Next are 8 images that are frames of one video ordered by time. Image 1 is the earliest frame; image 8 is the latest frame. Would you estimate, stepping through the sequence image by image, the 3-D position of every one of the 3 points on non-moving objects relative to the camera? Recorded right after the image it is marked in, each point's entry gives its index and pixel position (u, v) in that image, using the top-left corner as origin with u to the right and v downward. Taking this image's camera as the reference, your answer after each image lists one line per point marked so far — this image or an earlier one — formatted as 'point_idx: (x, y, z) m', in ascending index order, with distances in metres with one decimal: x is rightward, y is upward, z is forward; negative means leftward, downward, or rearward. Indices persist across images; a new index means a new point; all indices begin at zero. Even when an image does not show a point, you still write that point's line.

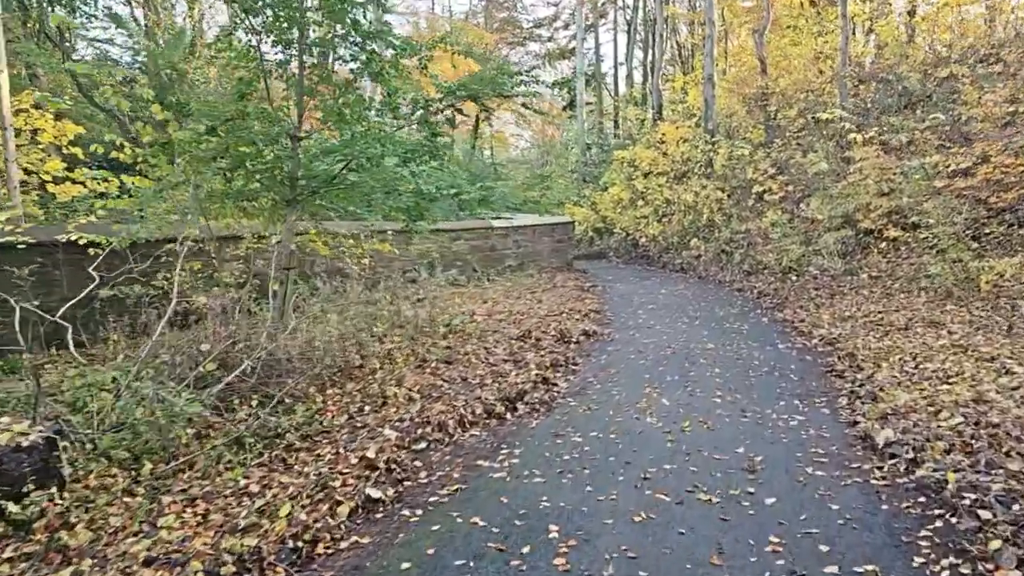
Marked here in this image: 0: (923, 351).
0: (+3.8, -0.6, +6.8) m
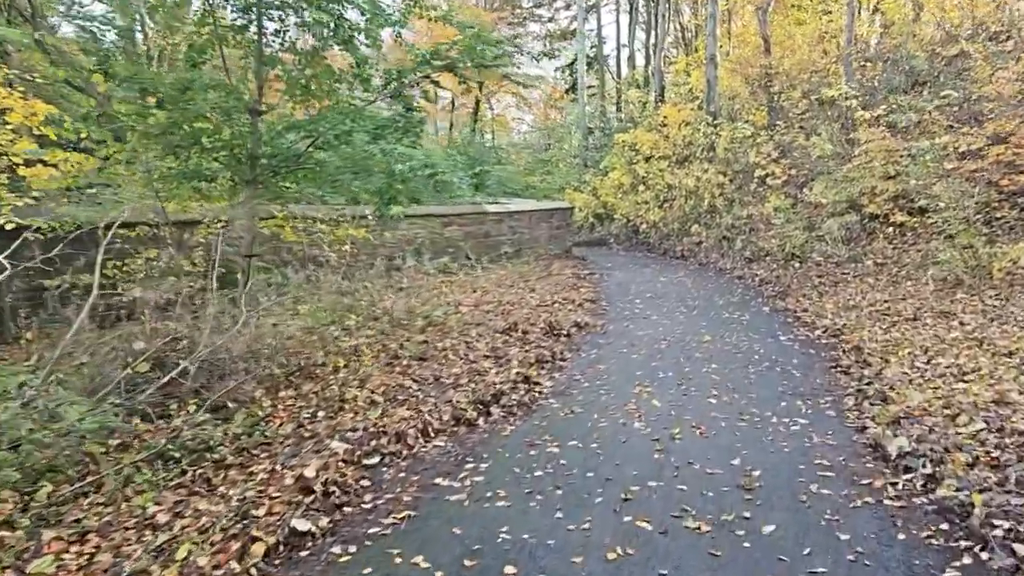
0: (+3.6, -0.5, +6.3) m
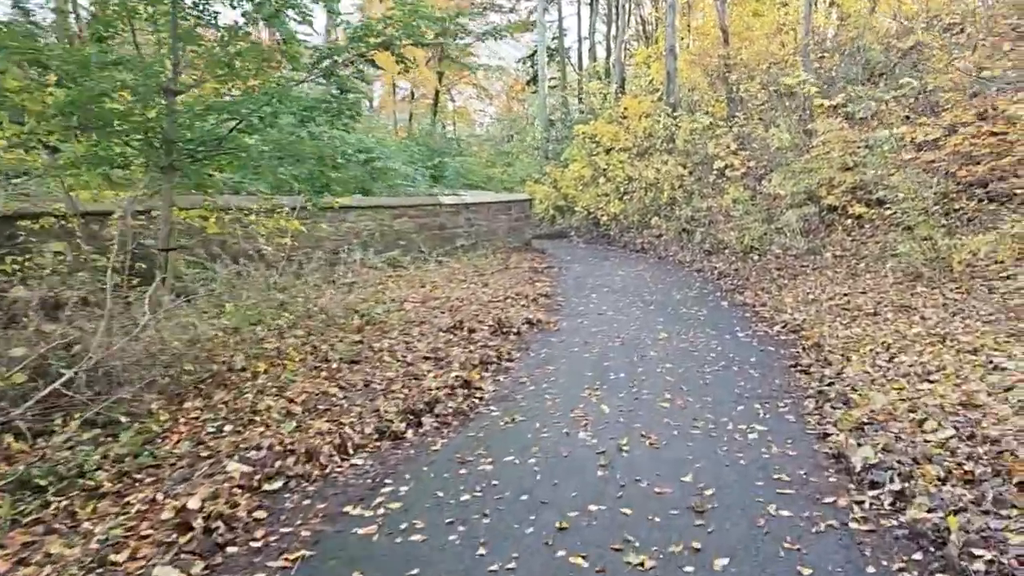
0: (+3.1, -0.4, +6.0) m
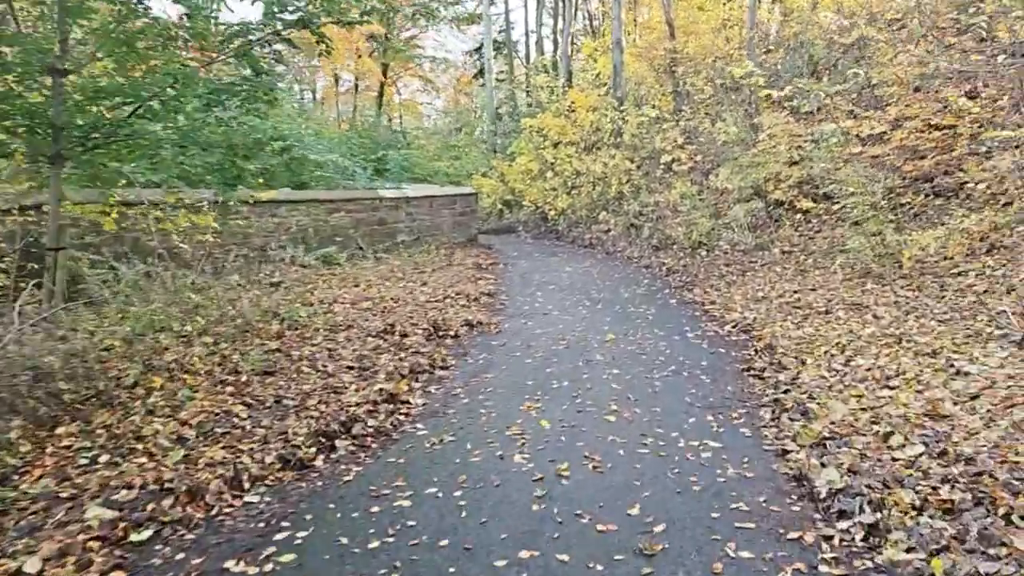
0: (+2.6, -0.4, +5.7) m
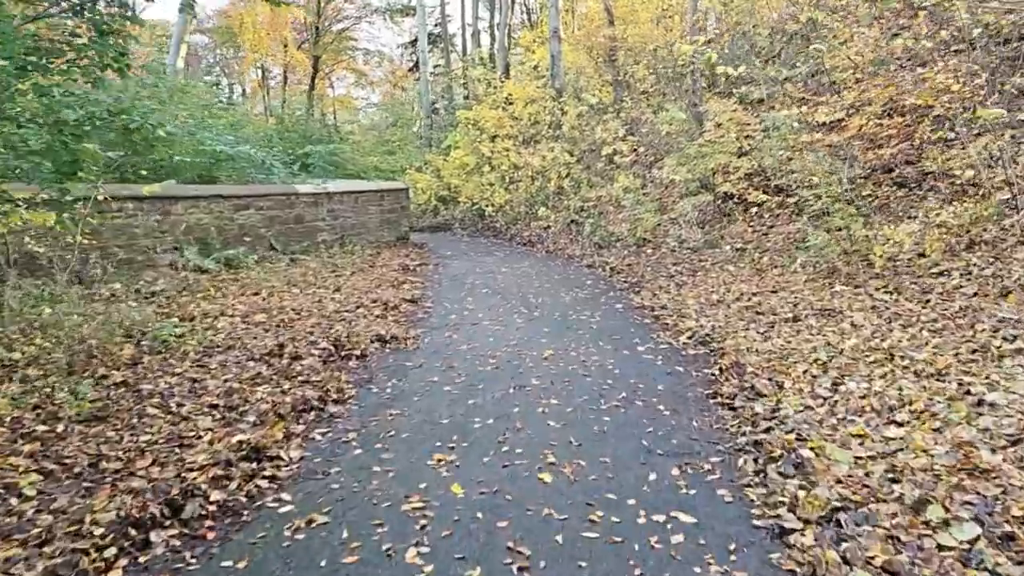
0: (+2.1, -0.4, +4.8) m
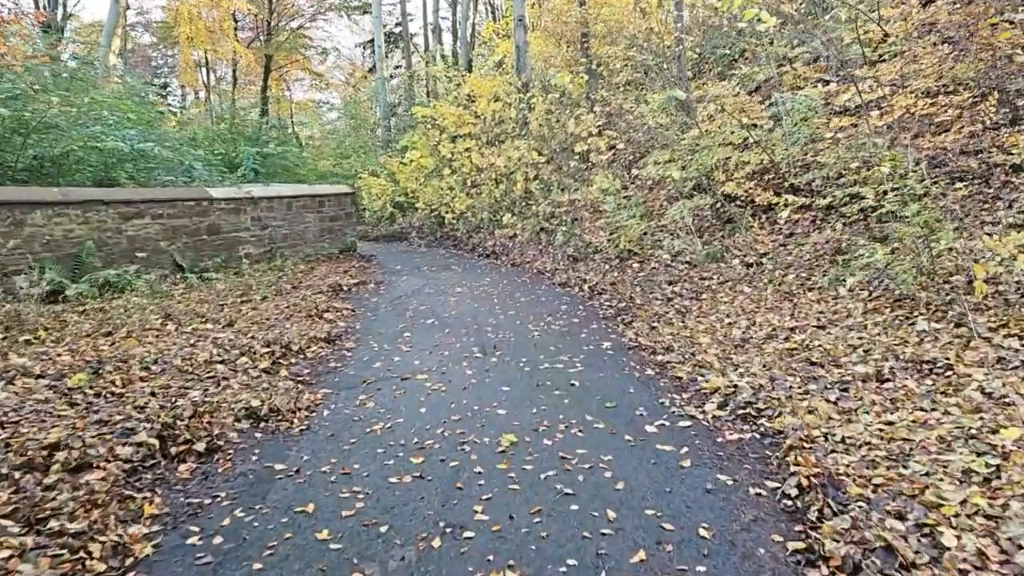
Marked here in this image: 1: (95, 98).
0: (+1.8, -0.7, +2.8) m
1: (-6.6, +3.0, +11.7) m
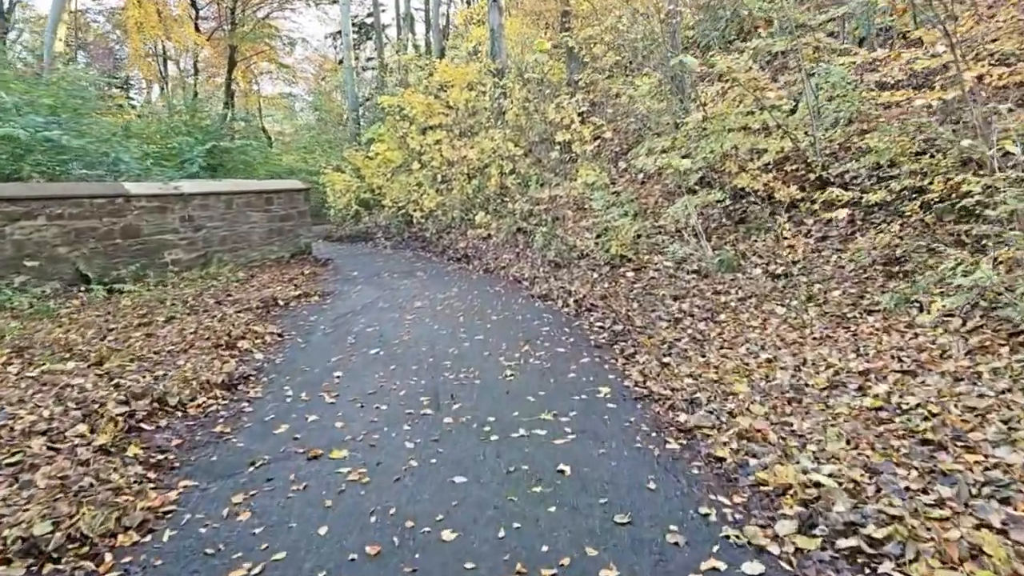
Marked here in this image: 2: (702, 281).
0: (+1.7, -0.8, +1.3) m
1: (-7.0, +2.8, +9.9) m
2: (+1.7, +0.1, +6.6) m
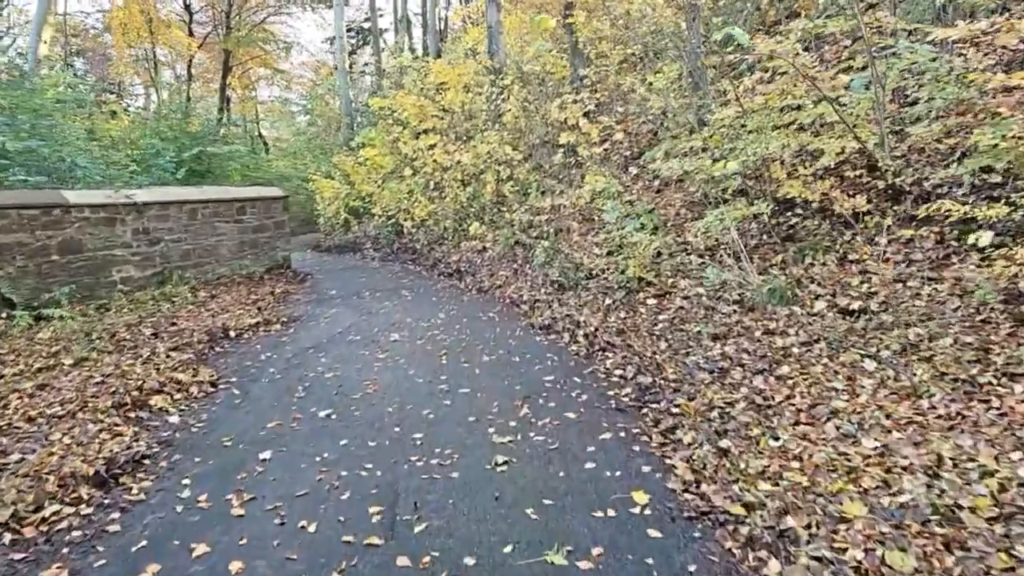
0: (+1.7, -1.0, -0.1) m
1: (-7.1, +2.6, +8.6) m
2: (+1.7, -0.2, +5.2) m
